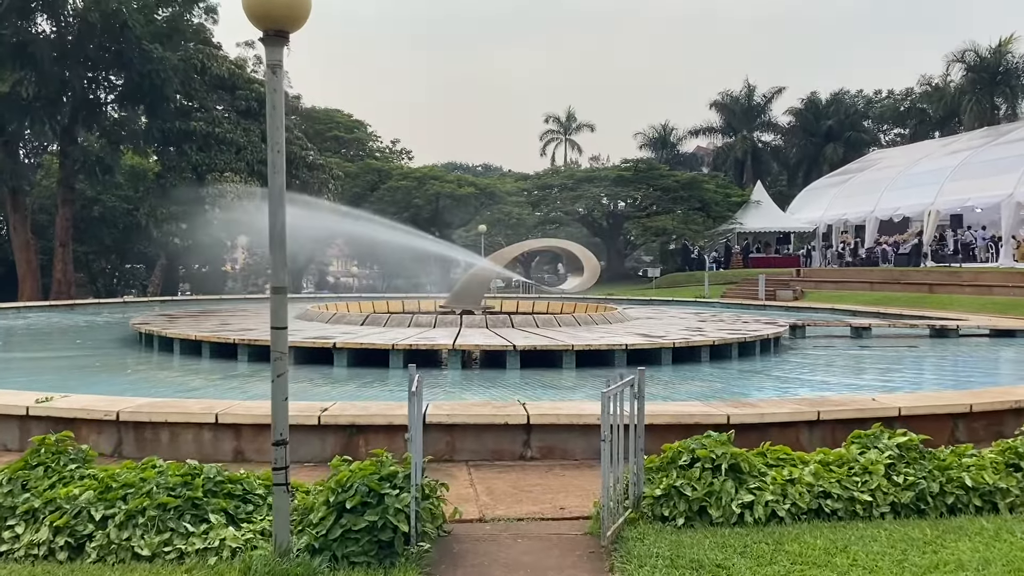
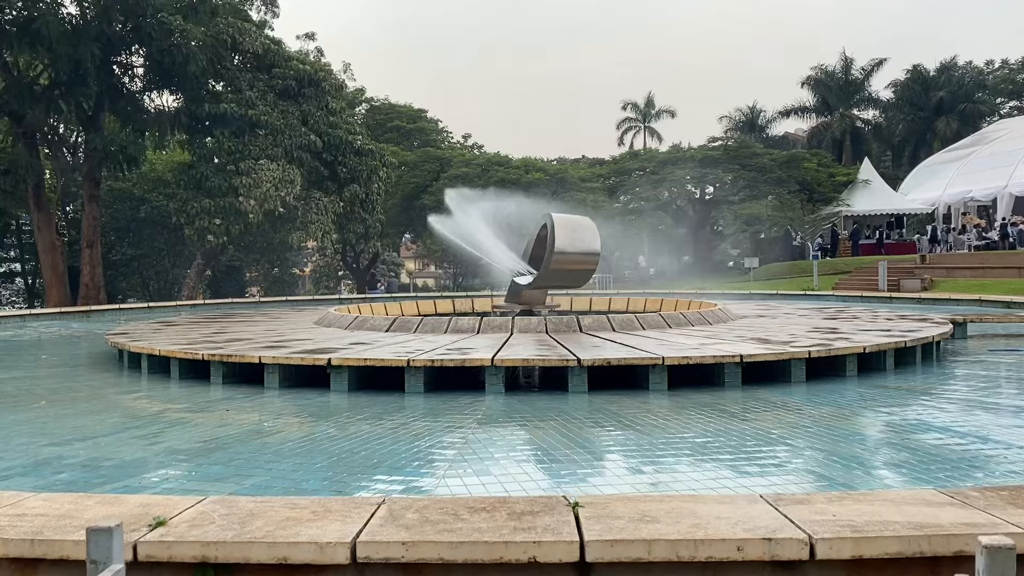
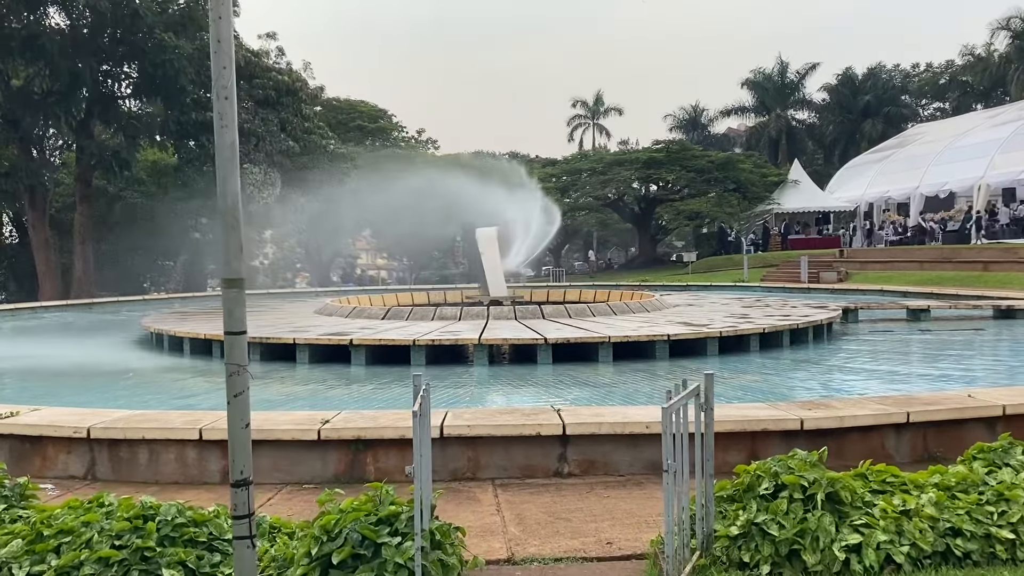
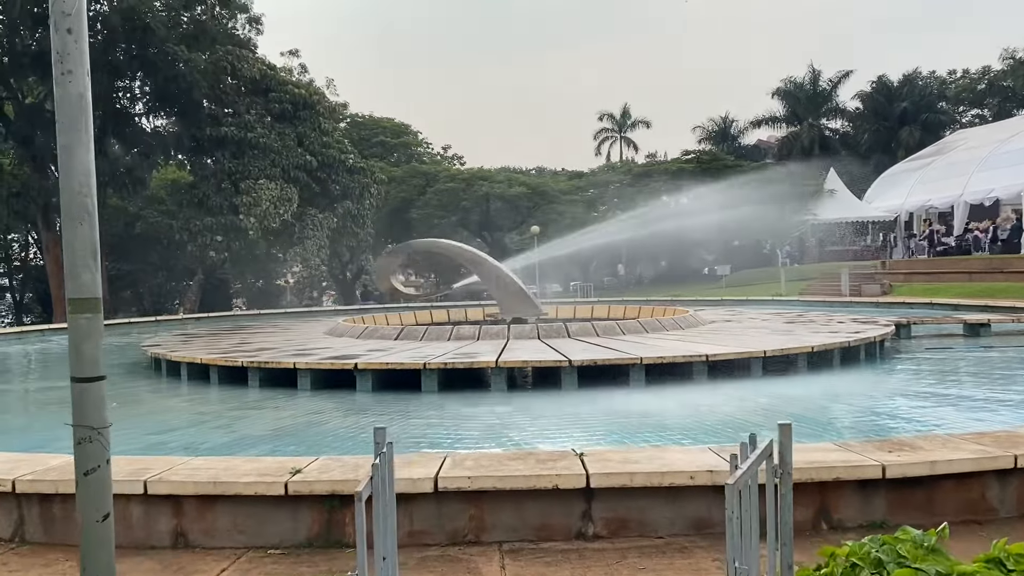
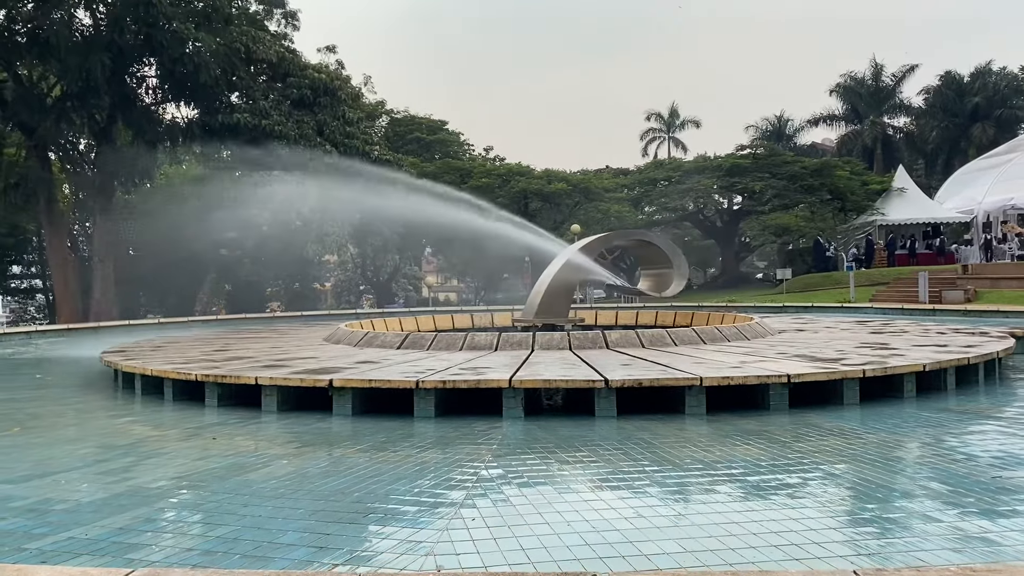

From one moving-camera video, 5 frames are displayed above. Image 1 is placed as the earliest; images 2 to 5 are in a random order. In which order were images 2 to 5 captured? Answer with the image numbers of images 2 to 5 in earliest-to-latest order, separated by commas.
3, 4, 2, 5
